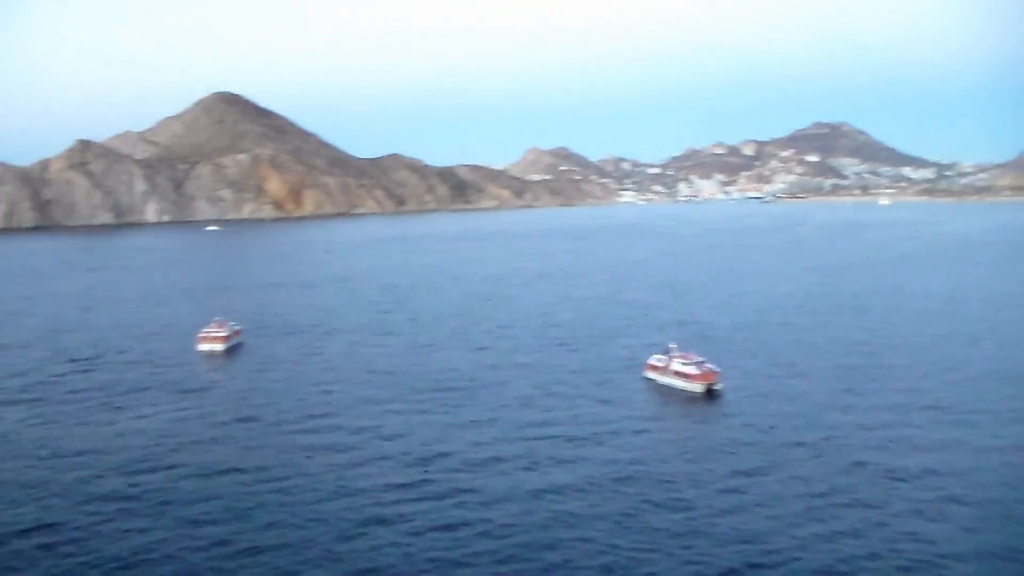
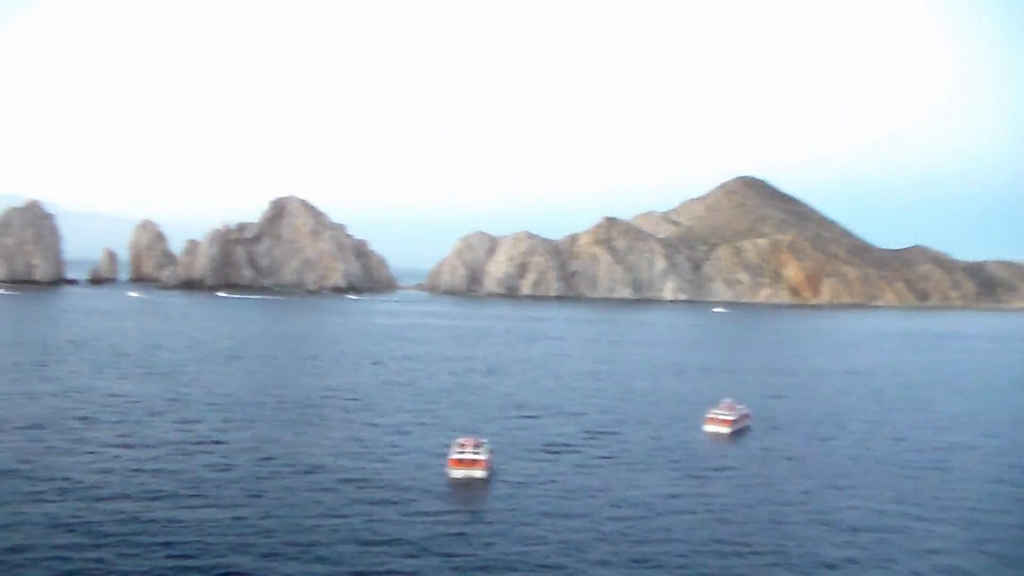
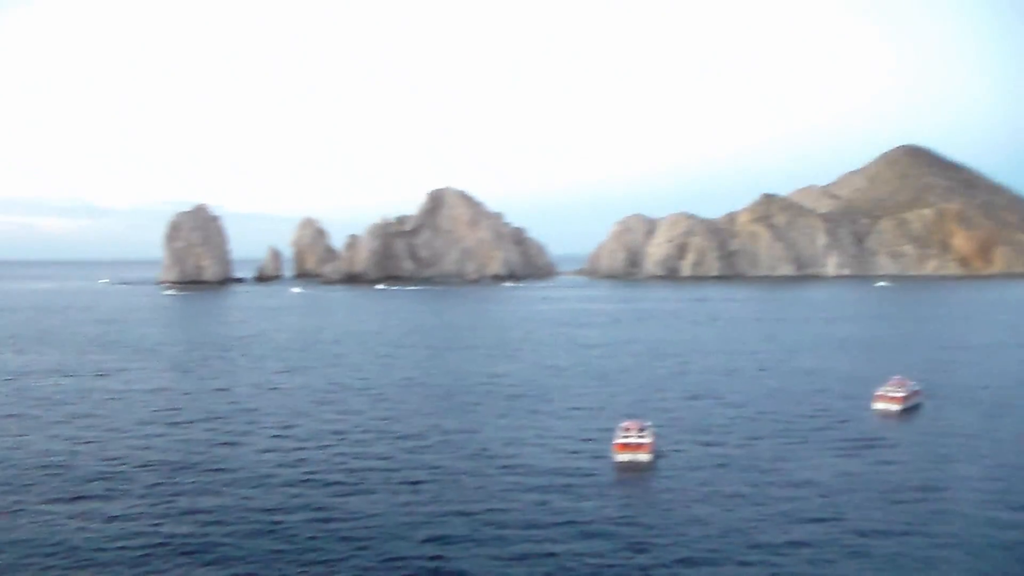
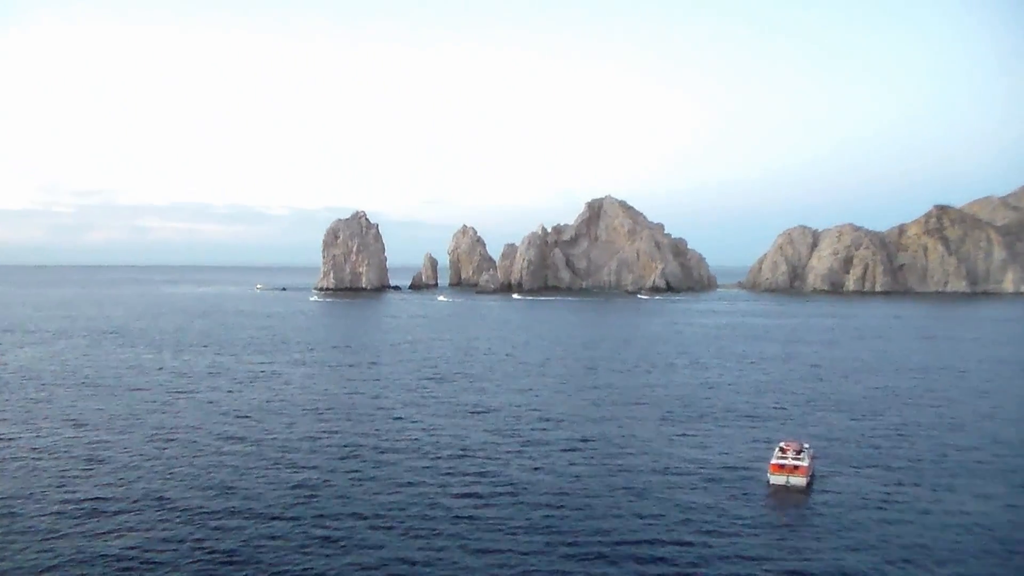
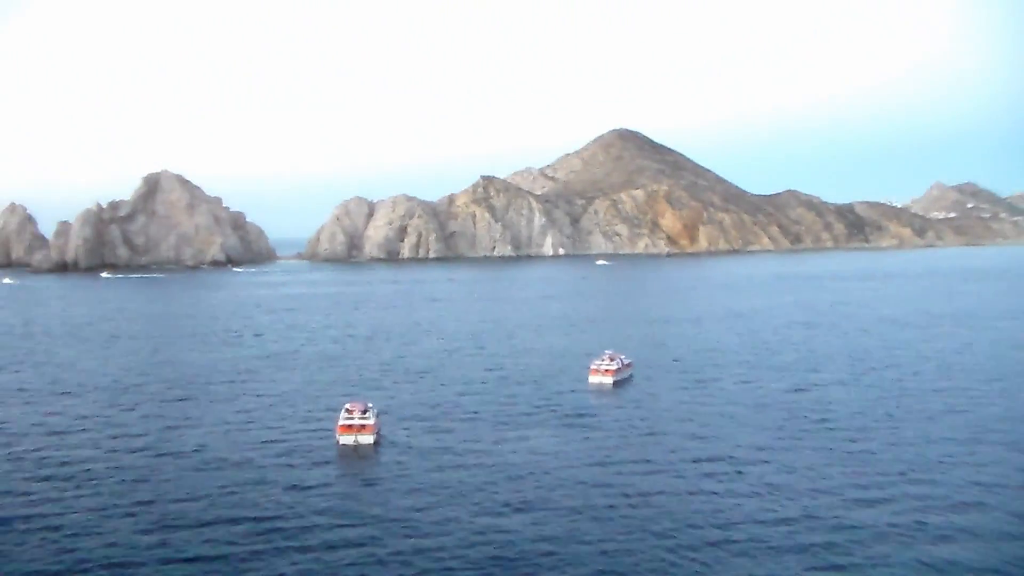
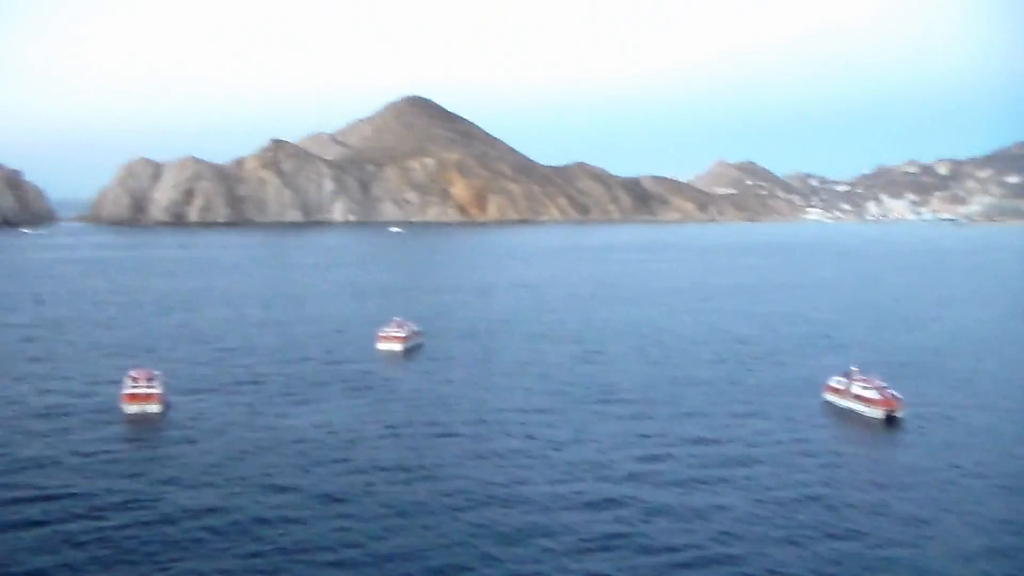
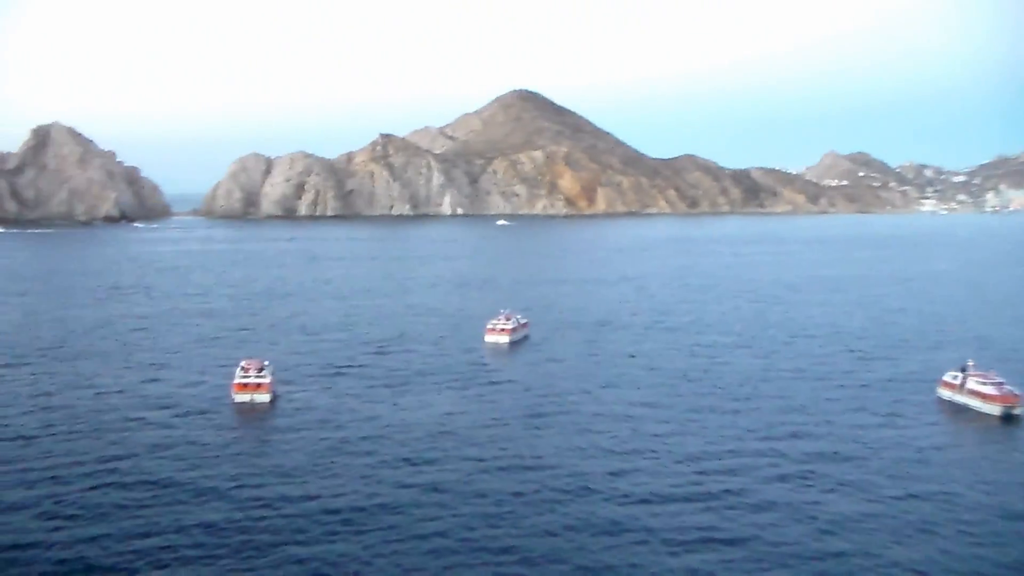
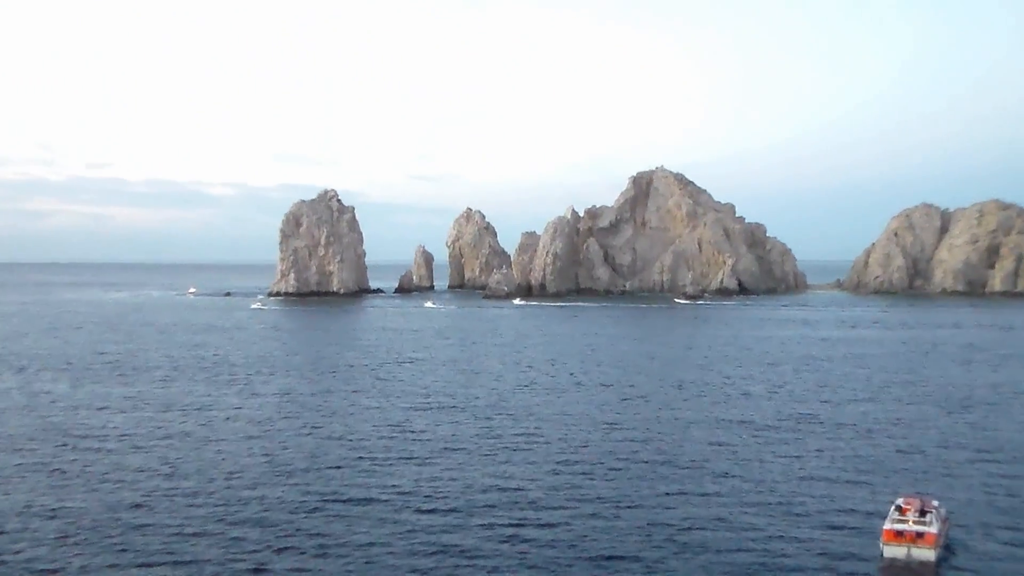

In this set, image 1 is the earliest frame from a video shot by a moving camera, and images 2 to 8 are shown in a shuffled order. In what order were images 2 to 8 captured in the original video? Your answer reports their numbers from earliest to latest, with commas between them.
6, 7, 5, 2, 3, 4, 8
